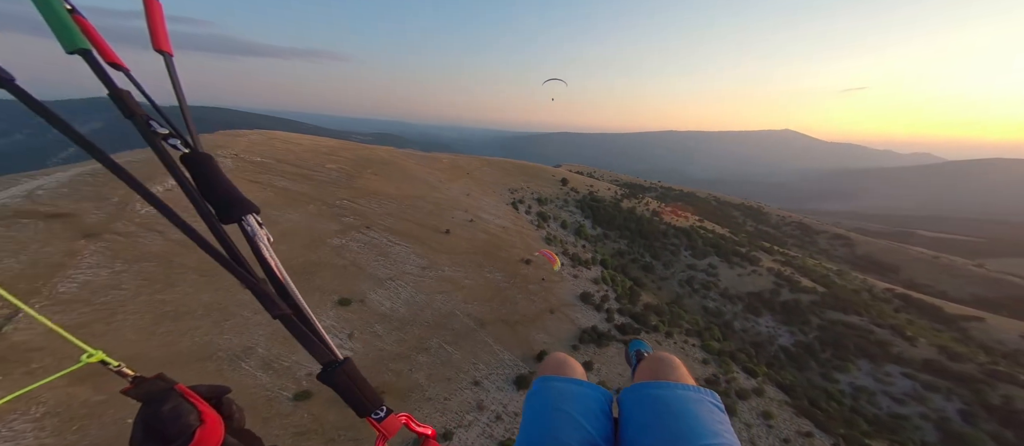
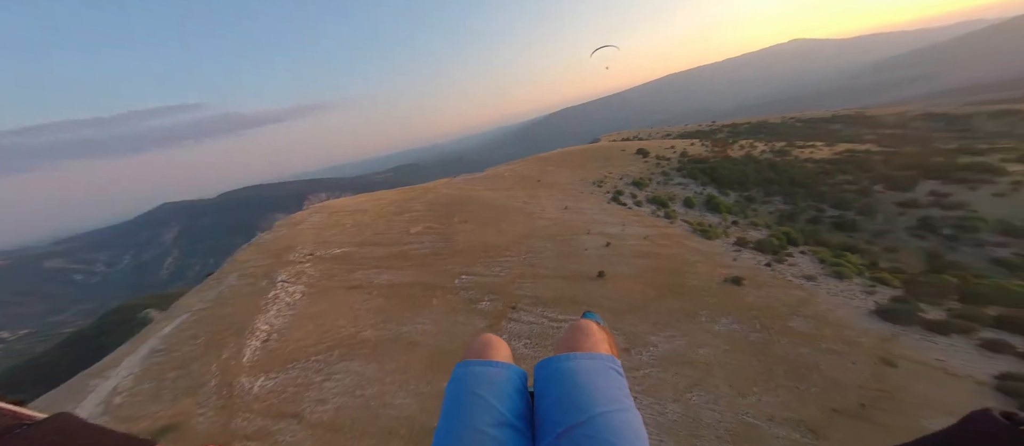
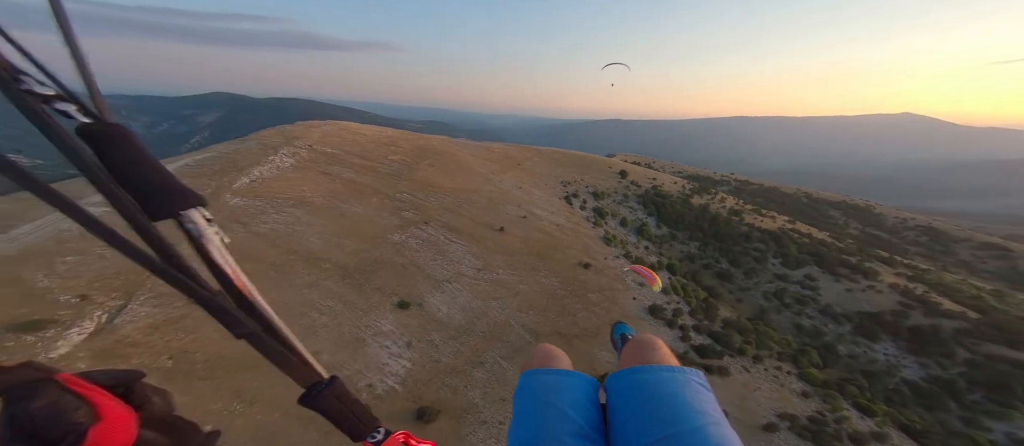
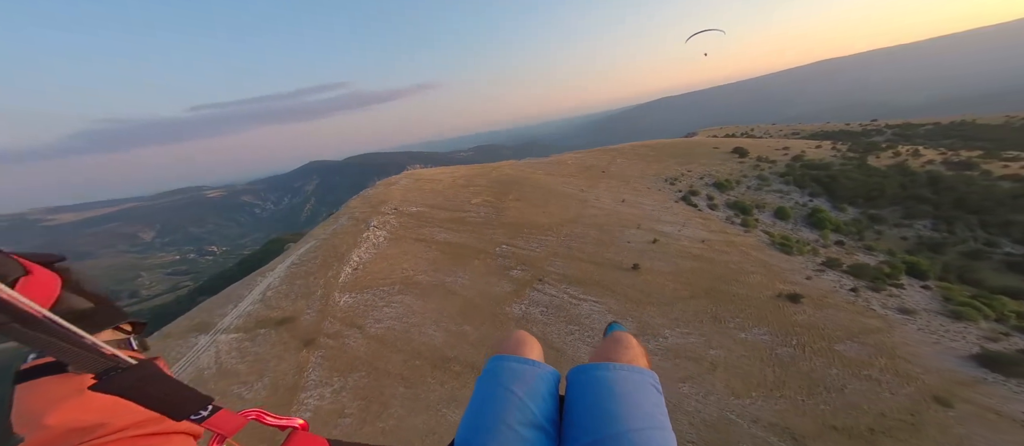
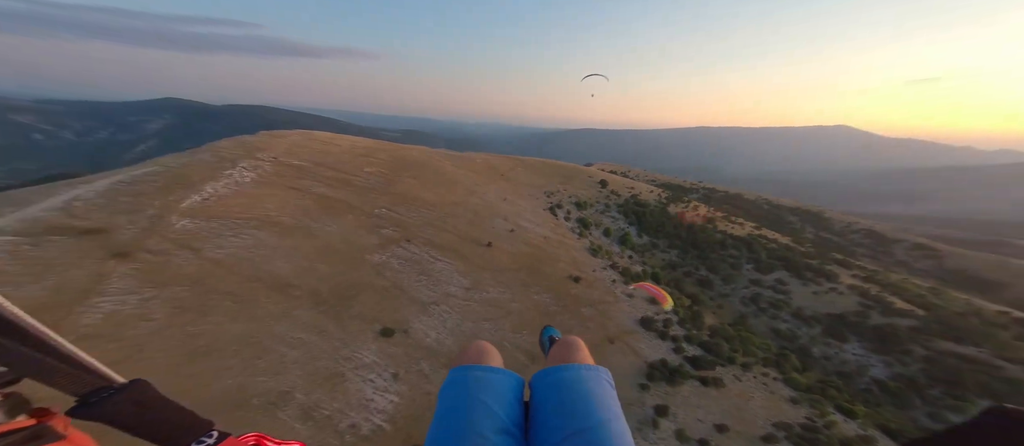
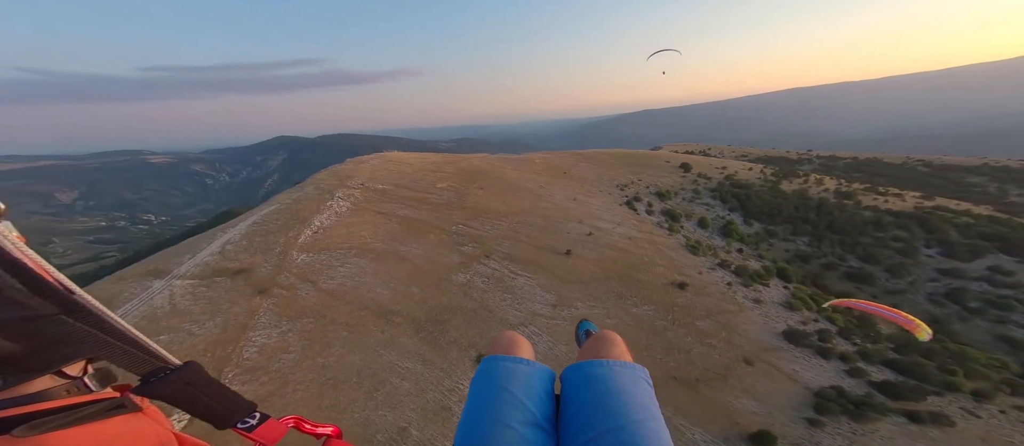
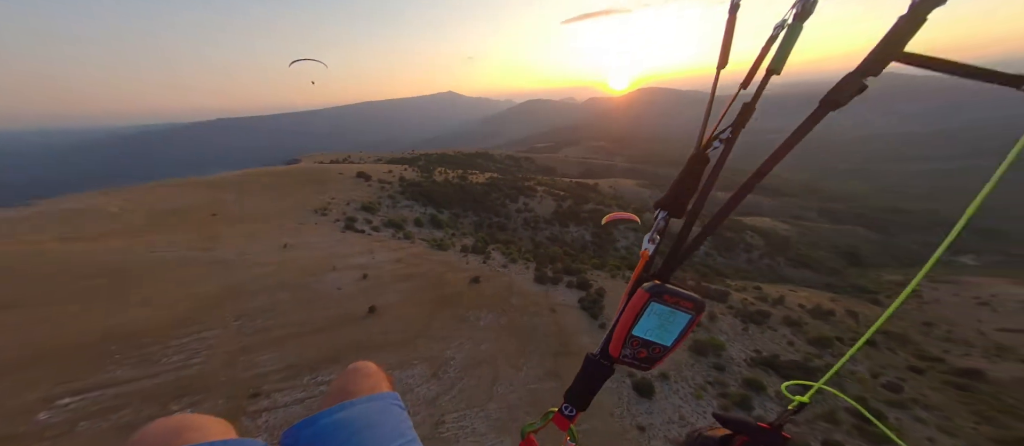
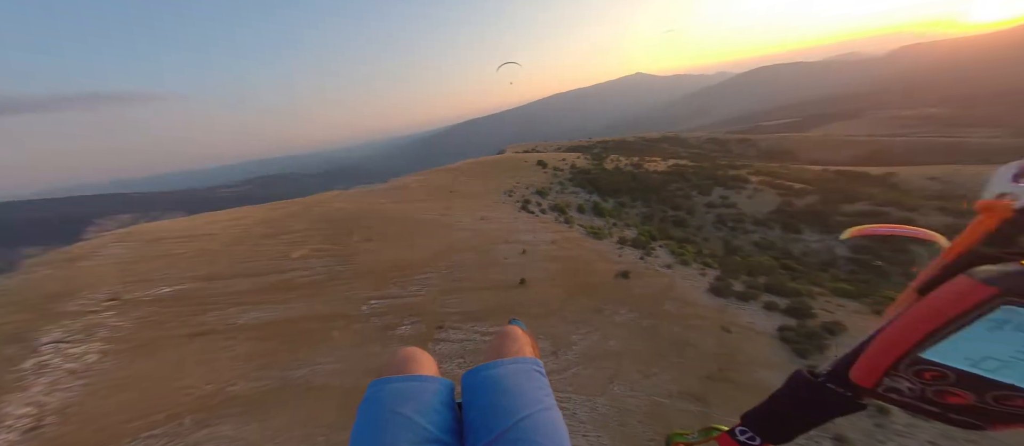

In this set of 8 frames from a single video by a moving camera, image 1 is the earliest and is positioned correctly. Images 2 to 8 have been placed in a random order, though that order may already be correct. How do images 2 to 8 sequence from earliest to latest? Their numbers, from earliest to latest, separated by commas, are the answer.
3, 5, 6, 4, 2, 8, 7
